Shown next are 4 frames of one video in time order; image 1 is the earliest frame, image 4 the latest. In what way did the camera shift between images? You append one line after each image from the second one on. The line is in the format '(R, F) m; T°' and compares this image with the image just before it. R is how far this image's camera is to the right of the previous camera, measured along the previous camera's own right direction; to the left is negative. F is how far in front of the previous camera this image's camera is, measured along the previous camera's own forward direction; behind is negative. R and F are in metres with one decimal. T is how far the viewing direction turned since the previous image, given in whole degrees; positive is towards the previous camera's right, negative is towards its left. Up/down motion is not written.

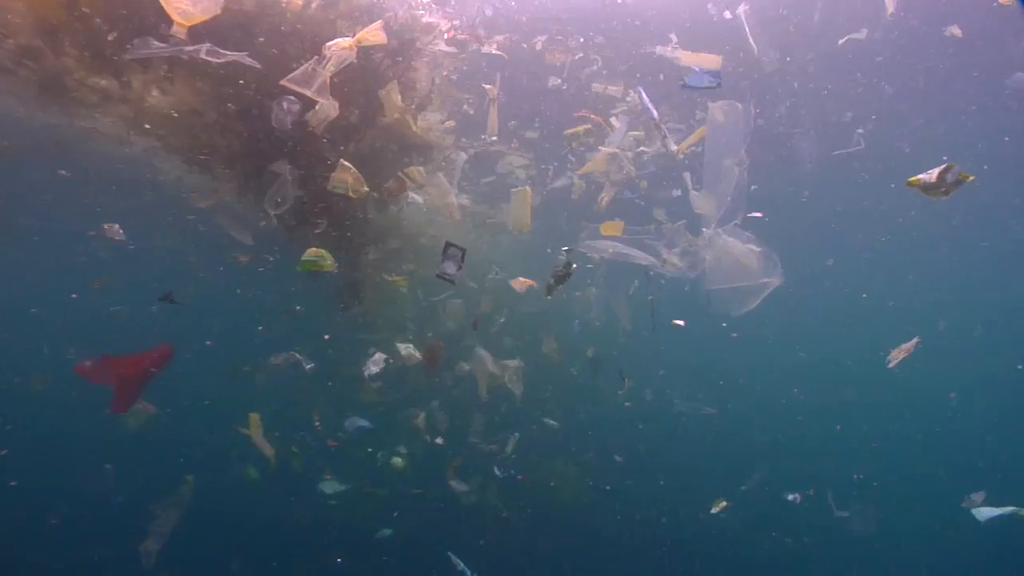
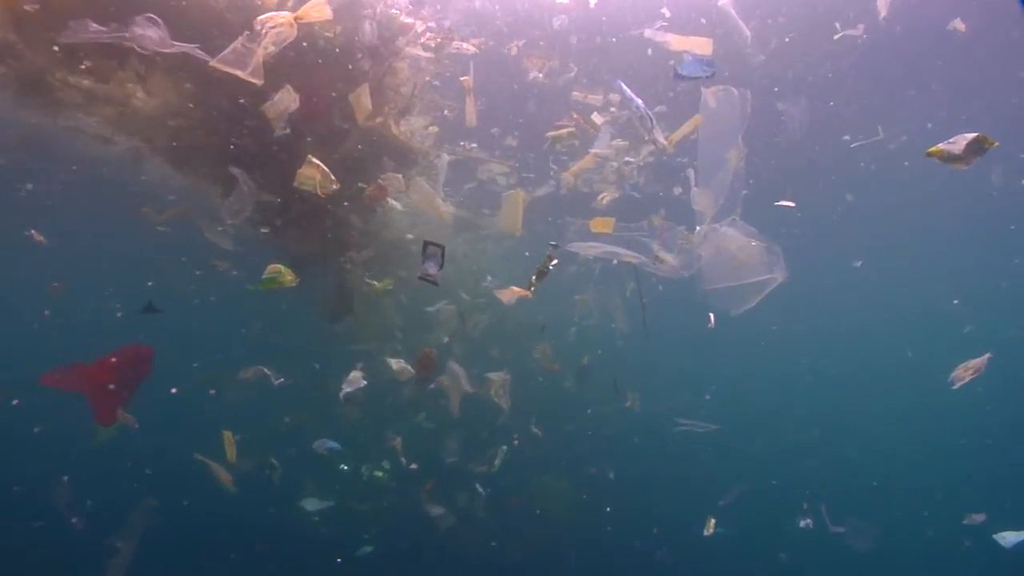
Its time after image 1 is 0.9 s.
(+0.1, +0.3) m; +1°
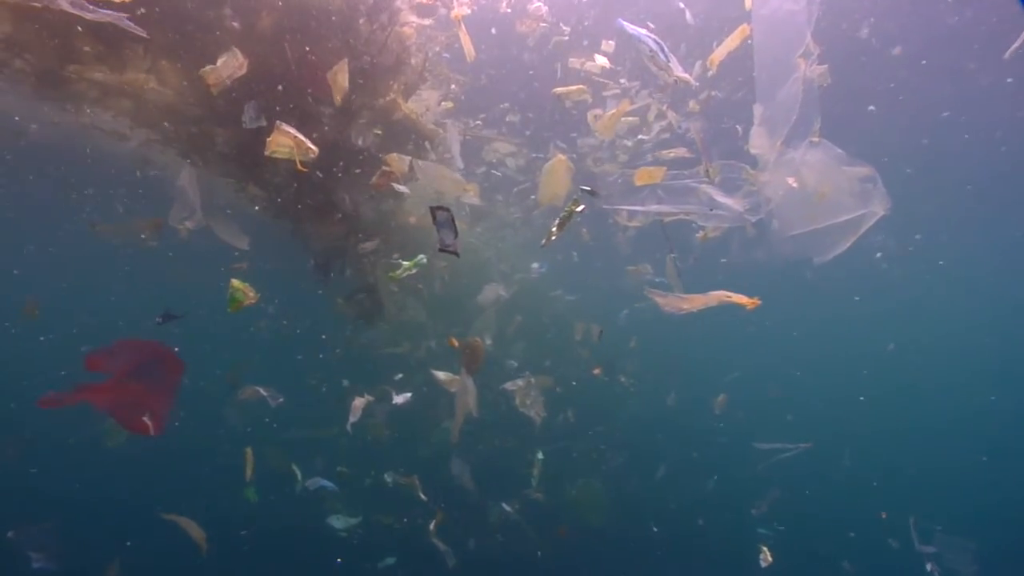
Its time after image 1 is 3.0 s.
(+0.2, +0.9) m; -4°
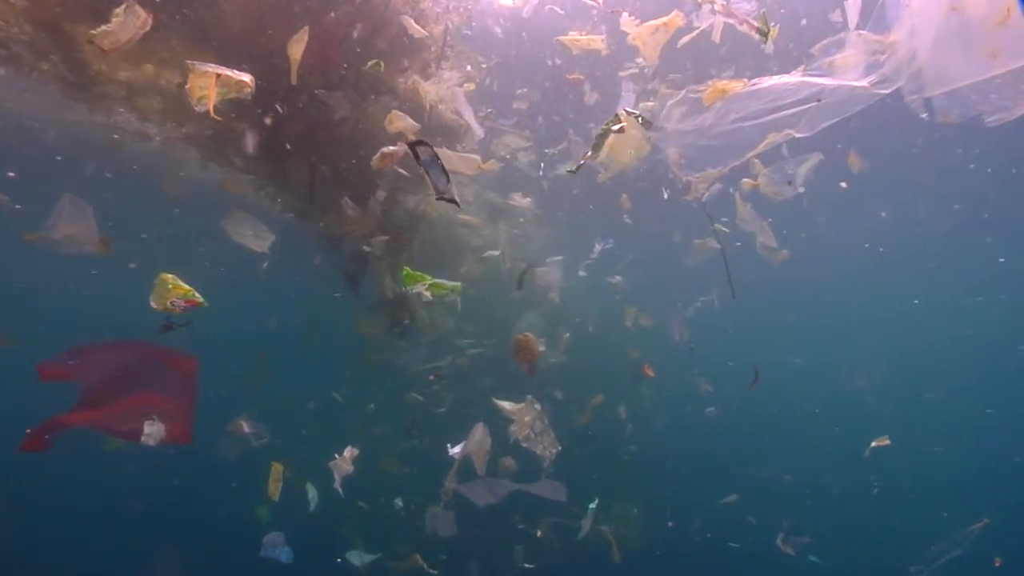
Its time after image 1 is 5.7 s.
(0.0, +0.8) m; -3°
